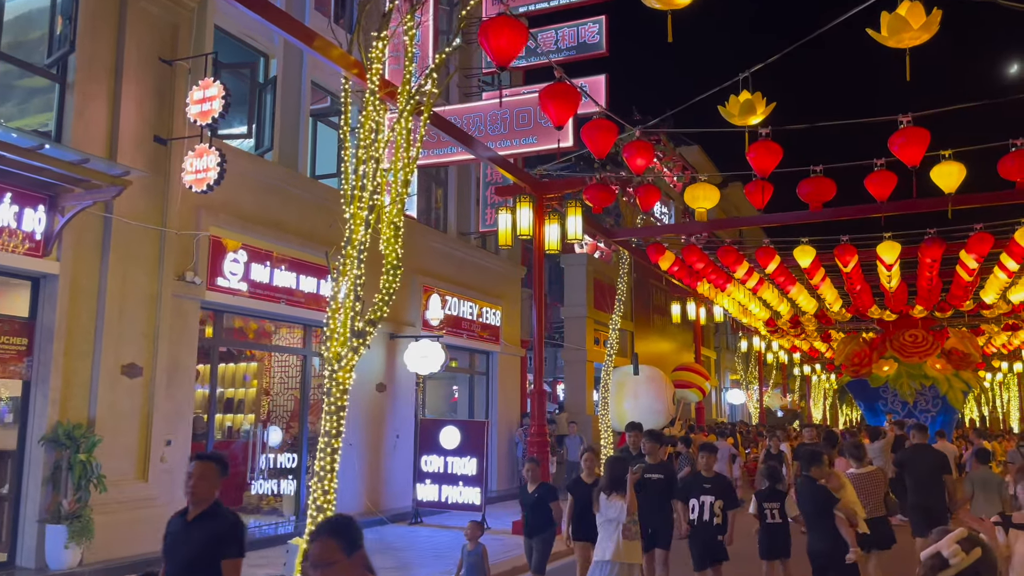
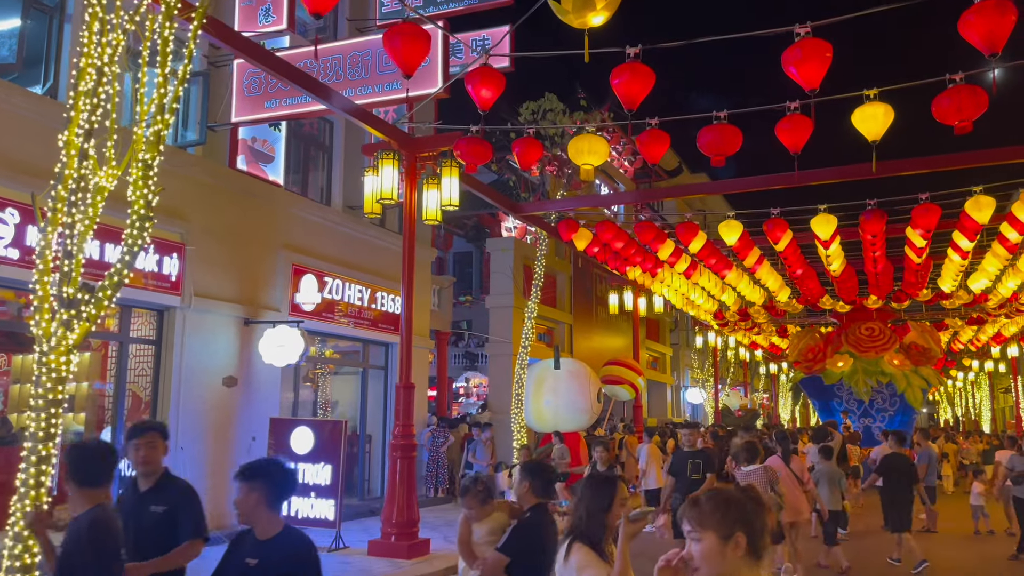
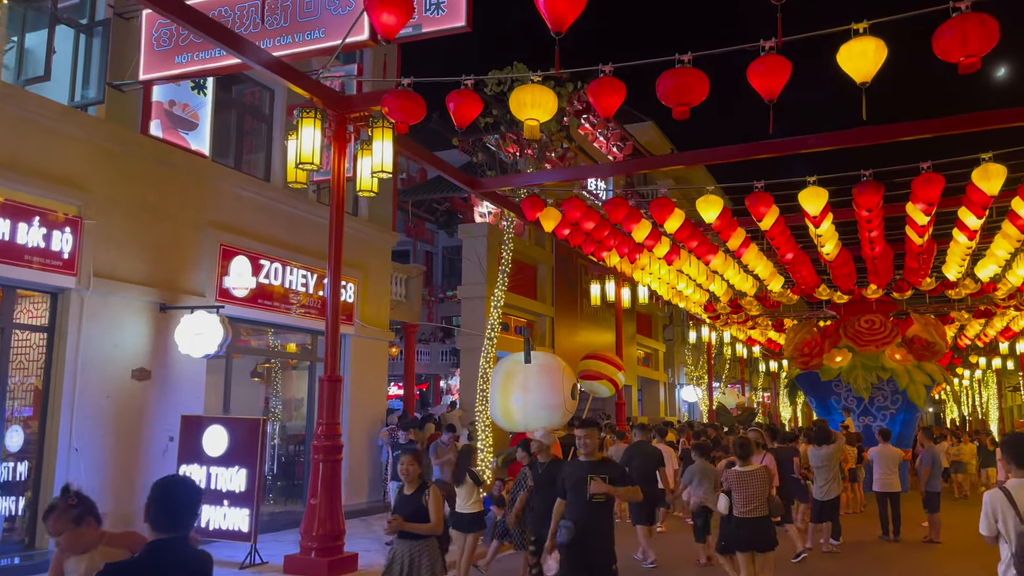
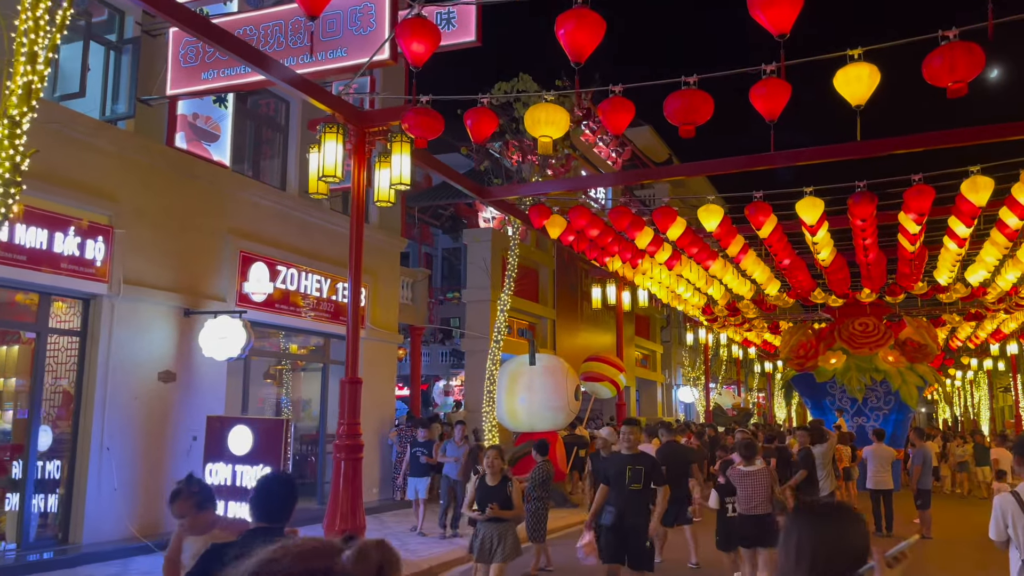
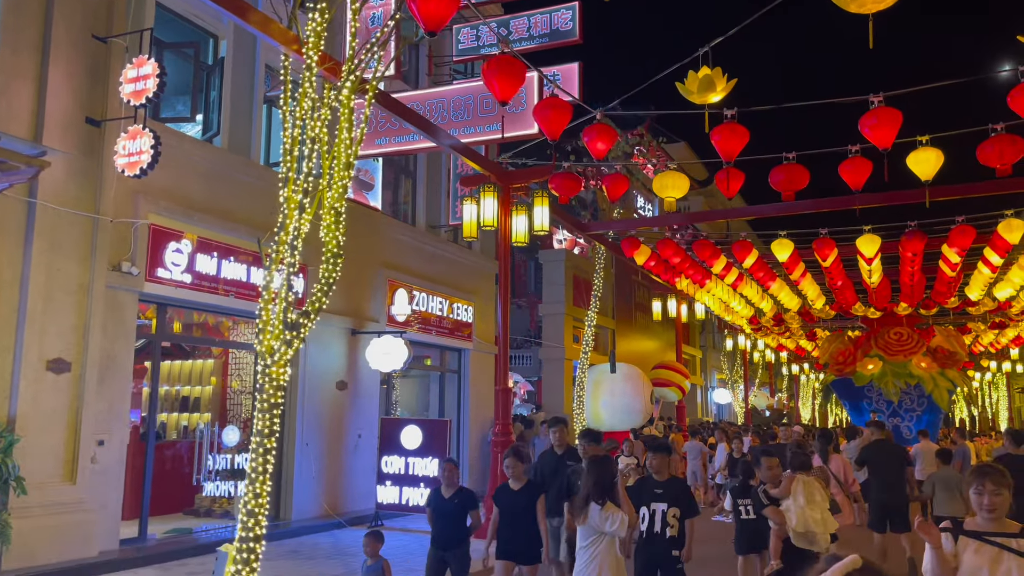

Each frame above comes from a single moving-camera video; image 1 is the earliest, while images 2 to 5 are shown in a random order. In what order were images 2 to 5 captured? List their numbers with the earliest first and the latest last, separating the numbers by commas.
5, 2, 4, 3
